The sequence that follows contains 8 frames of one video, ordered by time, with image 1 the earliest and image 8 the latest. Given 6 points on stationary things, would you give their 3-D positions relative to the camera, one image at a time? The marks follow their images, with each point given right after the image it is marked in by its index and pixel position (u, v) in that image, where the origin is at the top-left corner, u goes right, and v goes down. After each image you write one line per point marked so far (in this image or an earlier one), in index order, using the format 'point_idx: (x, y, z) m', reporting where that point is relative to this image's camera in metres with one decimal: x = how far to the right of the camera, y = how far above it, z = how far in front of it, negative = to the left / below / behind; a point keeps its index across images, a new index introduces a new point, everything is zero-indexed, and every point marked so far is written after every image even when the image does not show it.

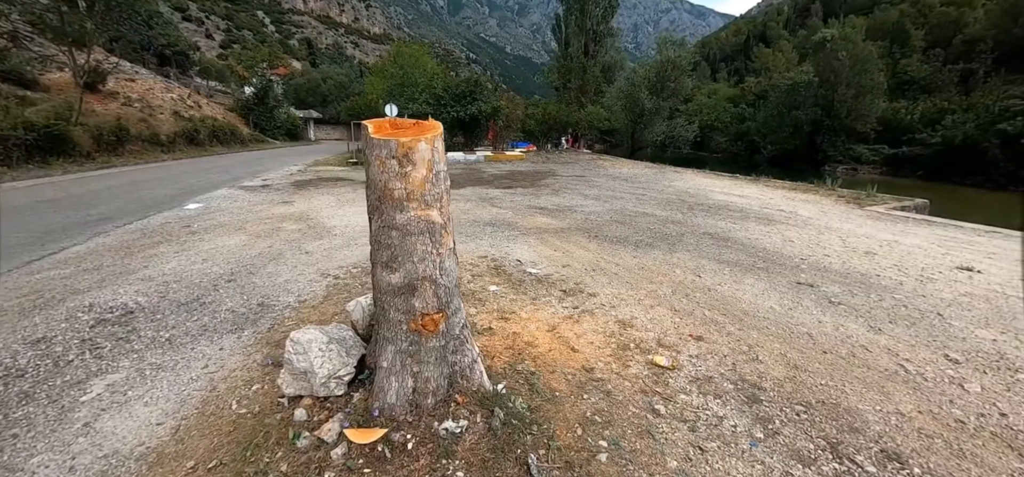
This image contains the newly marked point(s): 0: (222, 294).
0: (-2.6, -0.5, +3.7) m
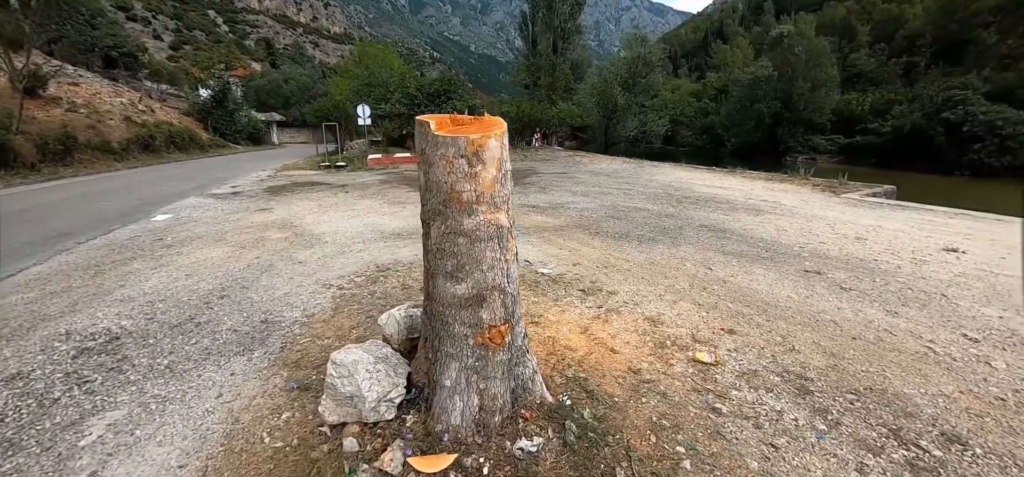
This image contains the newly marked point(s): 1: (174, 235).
0: (-2.5, -0.6, +3.4) m
1: (-4.9, 0.0, +5.9) m
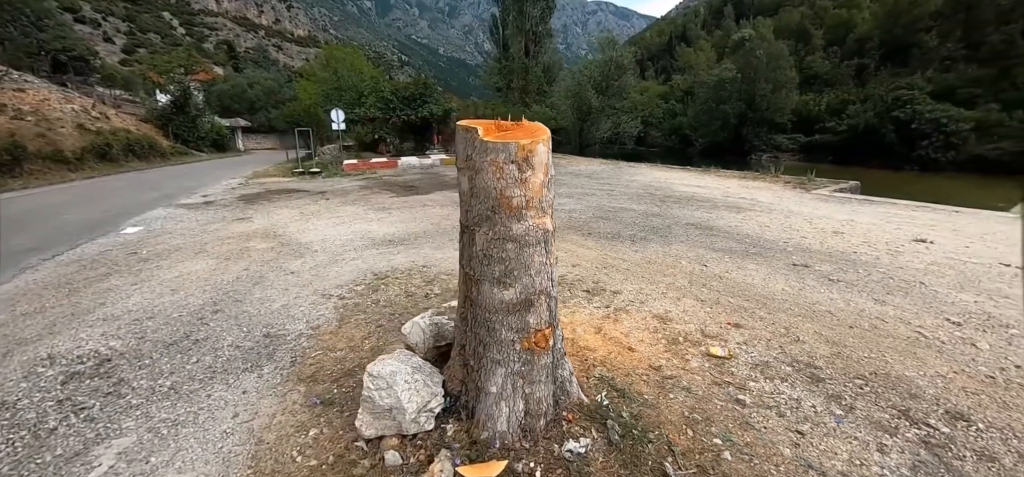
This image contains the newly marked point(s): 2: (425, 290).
0: (-2.4, -0.7, +3.3) m
1: (-5.0, -0.1, +5.6) m
2: (-0.8, -0.5, +3.8) m
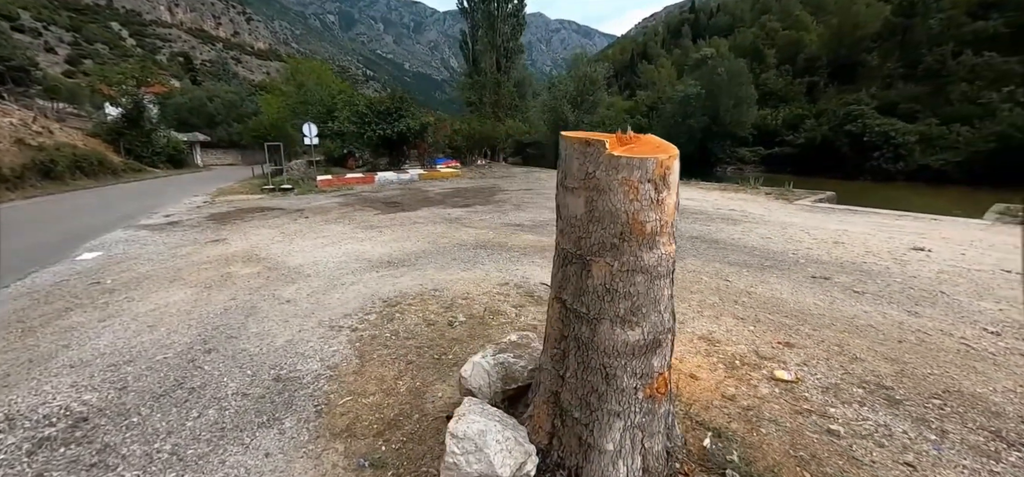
0: (-2.1, -0.9, +2.8) m
1: (-4.8, -0.5, +4.9) m
2: (-0.6, -0.7, +3.5) m
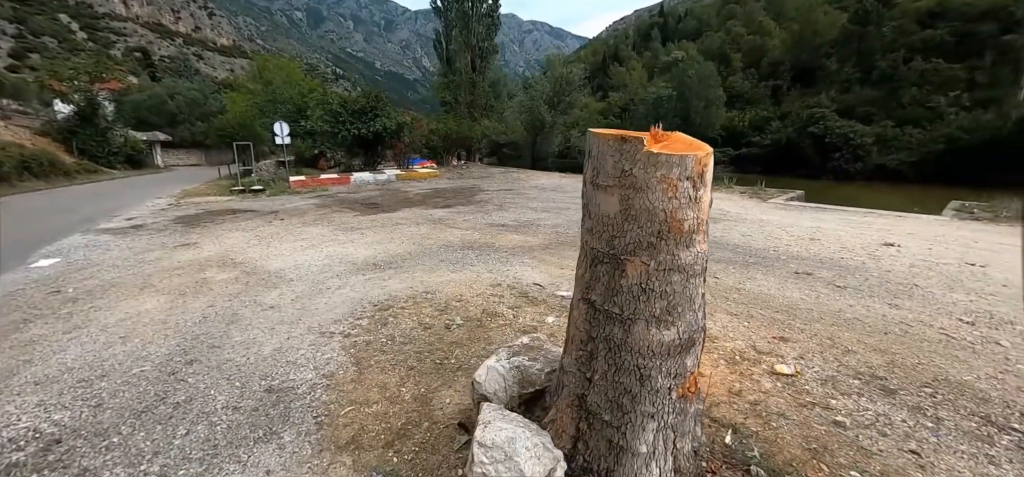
0: (-2.1, -1.0, +2.7) m
1: (-4.9, -0.5, +4.6) m
2: (-0.6, -0.7, +3.4) m
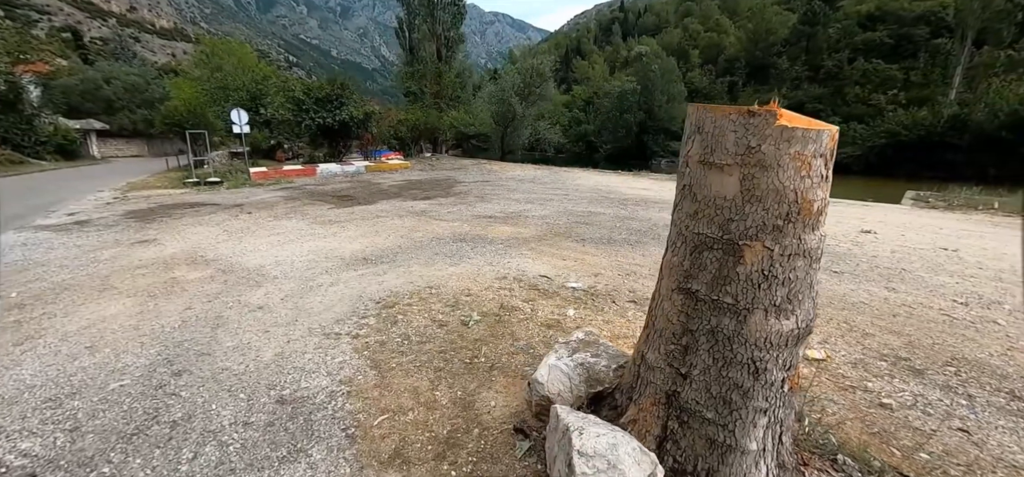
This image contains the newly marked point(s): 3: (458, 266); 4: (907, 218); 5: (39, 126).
0: (-1.8, -0.9, +2.3) m
1: (-4.9, -0.5, +4.0) m
2: (-0.4, -0.6, +3.2) m
3: (-0.6, -0.3, +4.6) m
4: (+6.5, +0.3, +6.7) m
5: (-22.3, +5.3, +19.1) m
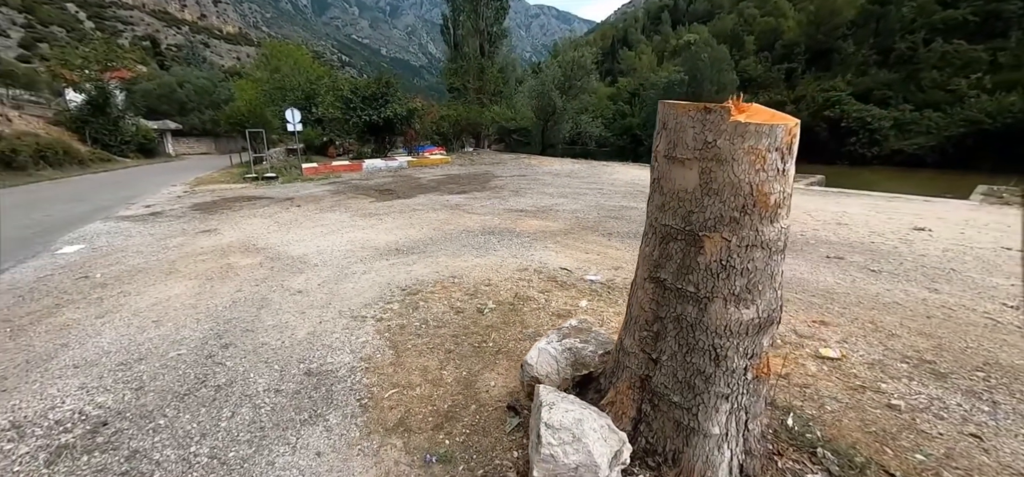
0: (-1.8, -0.9, +2.7) m
1: (-4.7, -0.4, +4.6) m
2: (-0.3, -0.6, +3.4) m
3: (-0.3, -0.2, +4.8) m
4: (+6.9, +0.4, +6.1) m
5: (-20.4, +5.9, +21.3) m
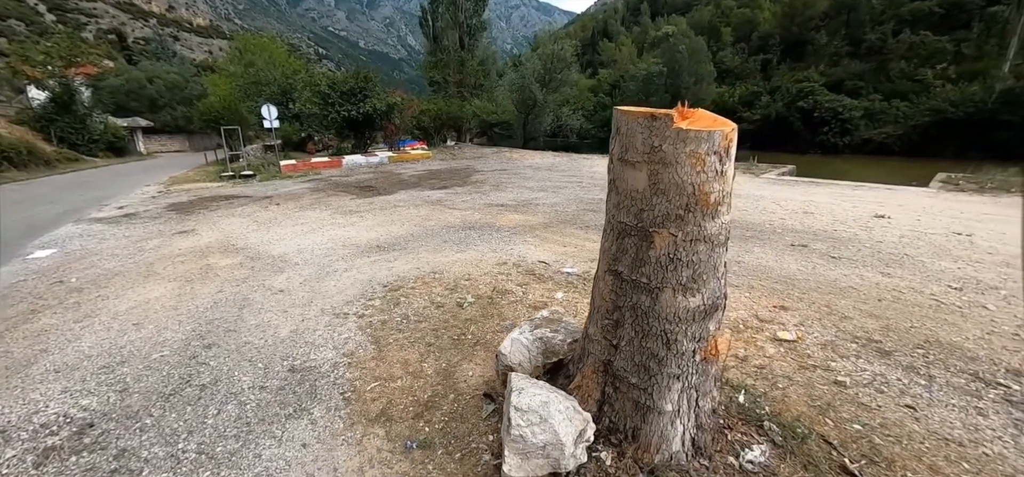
0: (-1.9, -0.9, +2.7) m
1: (-4.9, -0.4, +4.6) m
2: (-0.5, -0.5, +3.5) m
3: (-0.6, -0.2, +4.9) m
4: (+6.6, +0.6, +6.5) m
5: (-21.3, +5.7, +20.6) m
